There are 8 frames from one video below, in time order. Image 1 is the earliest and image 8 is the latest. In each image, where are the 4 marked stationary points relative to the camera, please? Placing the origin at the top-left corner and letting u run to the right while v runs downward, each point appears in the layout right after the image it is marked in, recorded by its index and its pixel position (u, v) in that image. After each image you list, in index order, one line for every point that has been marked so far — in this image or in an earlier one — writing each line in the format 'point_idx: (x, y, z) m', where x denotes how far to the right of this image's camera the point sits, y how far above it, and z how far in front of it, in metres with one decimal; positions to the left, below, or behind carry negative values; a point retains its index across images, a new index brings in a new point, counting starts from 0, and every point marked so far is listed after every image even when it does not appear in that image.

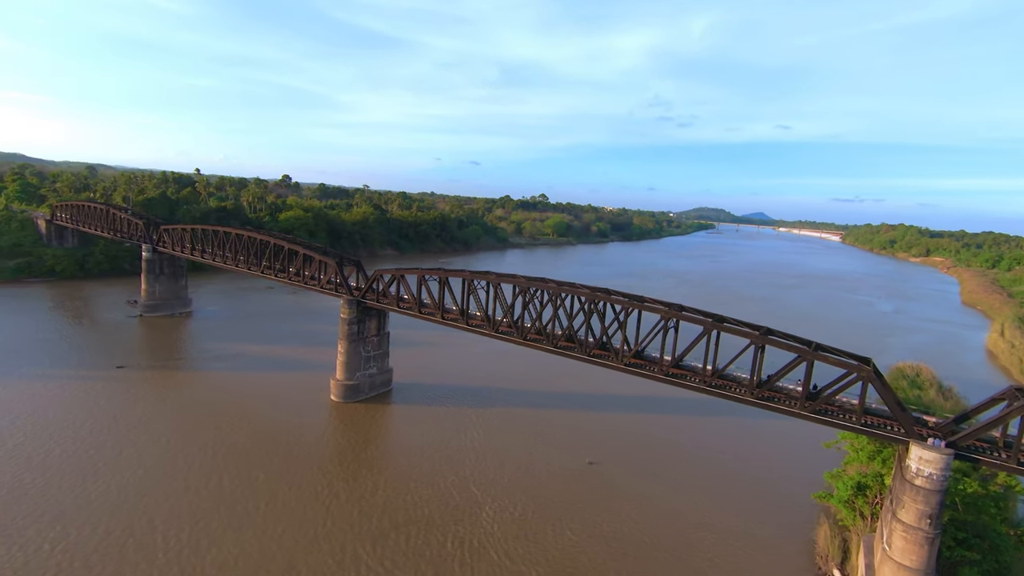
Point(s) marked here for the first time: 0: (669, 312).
0: (+5.8, -0.9, +18.9) m
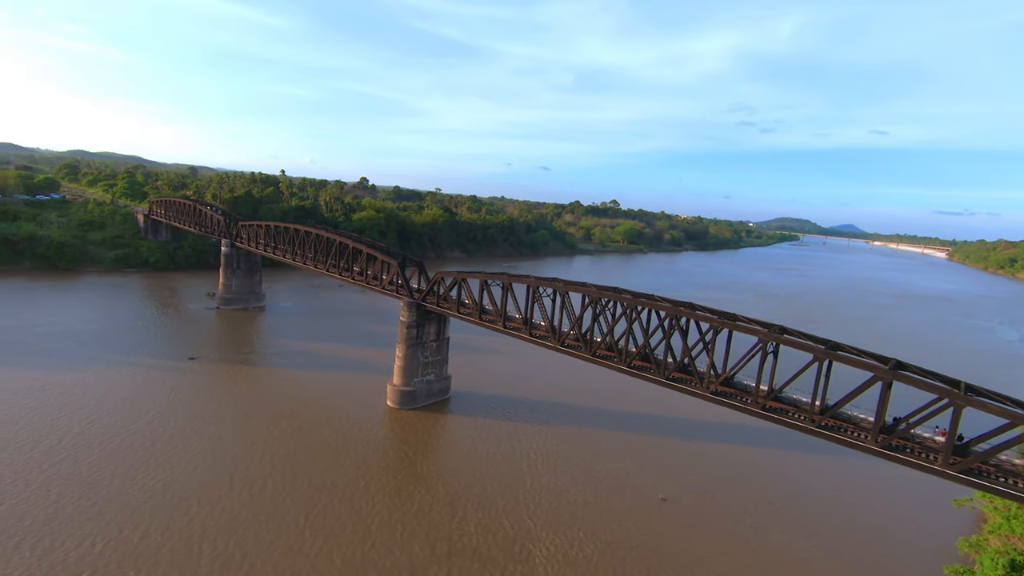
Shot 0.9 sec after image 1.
0: (+8.0, -1.5, +15.9) m
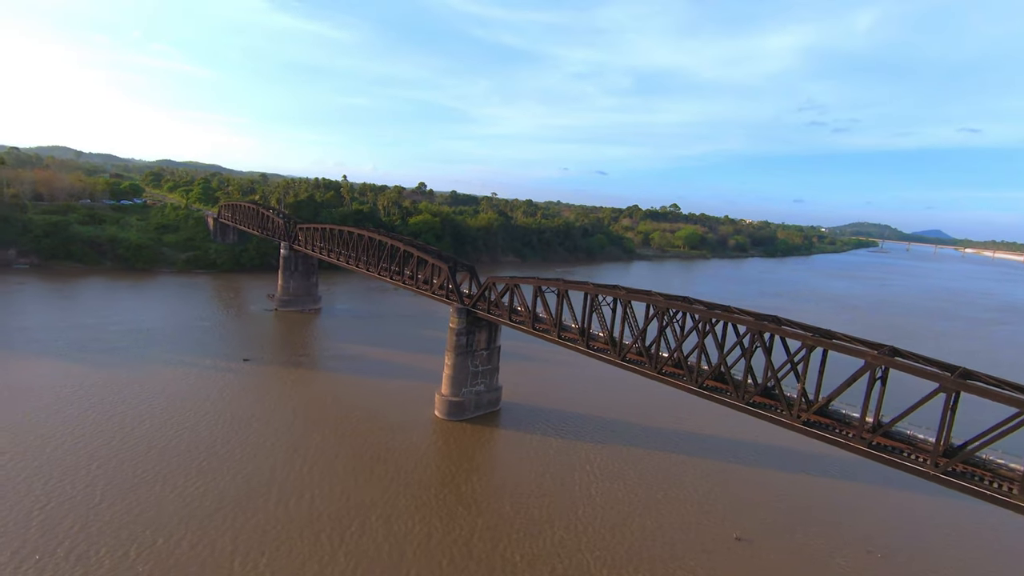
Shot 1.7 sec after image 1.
0: (+9.5, -1.8, +13.3) m
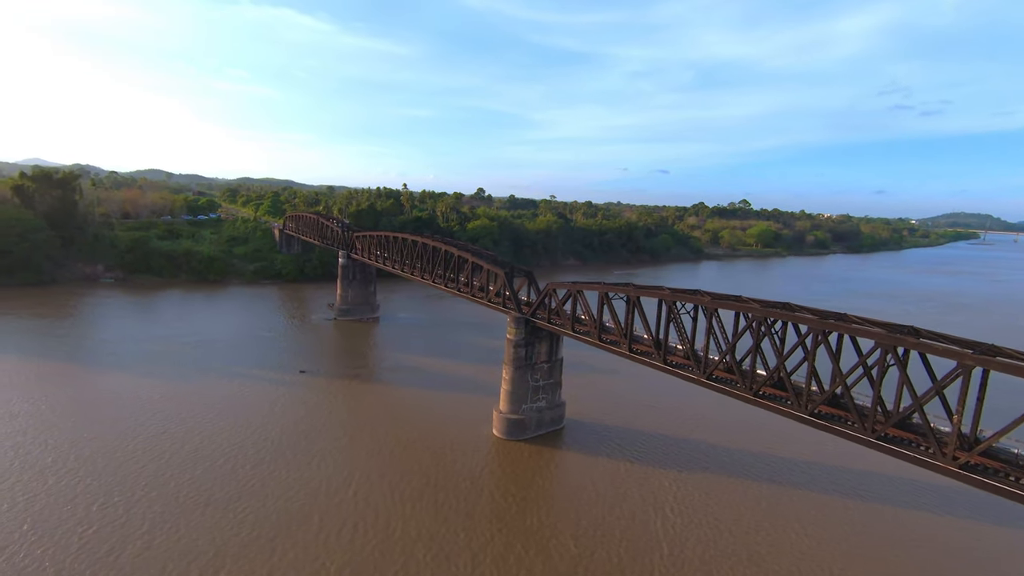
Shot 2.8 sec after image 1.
0: (+10.9, -1.9, +9.8) m
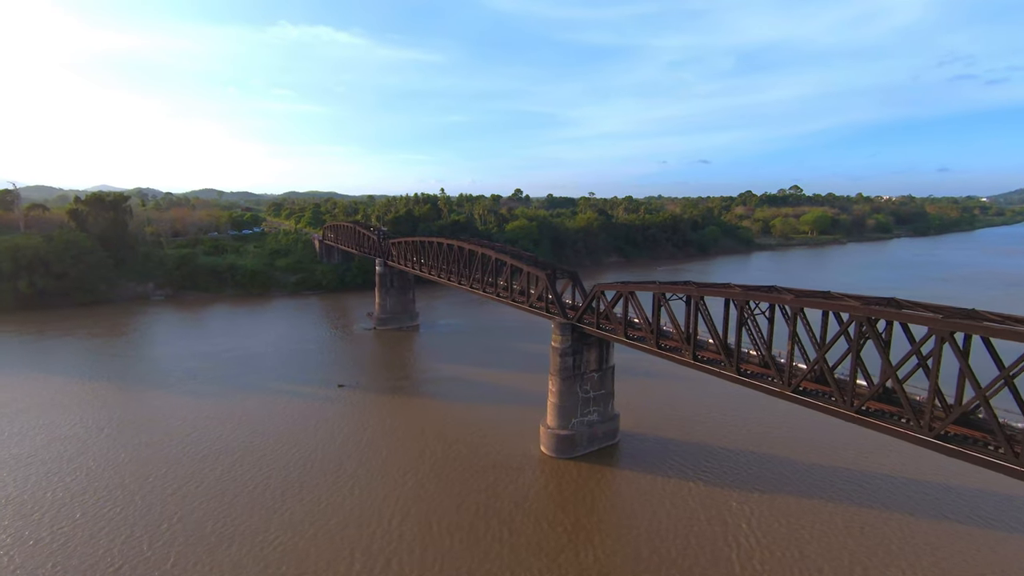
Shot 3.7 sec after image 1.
0: (+11.6, -1.6, +6.9) m
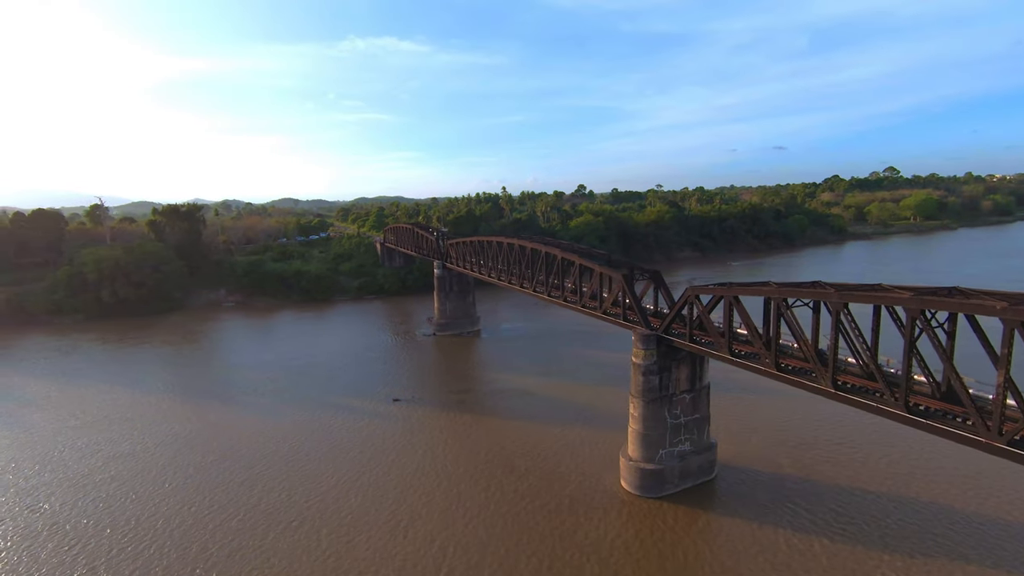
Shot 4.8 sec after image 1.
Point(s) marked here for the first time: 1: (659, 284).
0: (+12.2, -1.6, +2.2) m
1: (+5.7, +0.2, +19.7) m
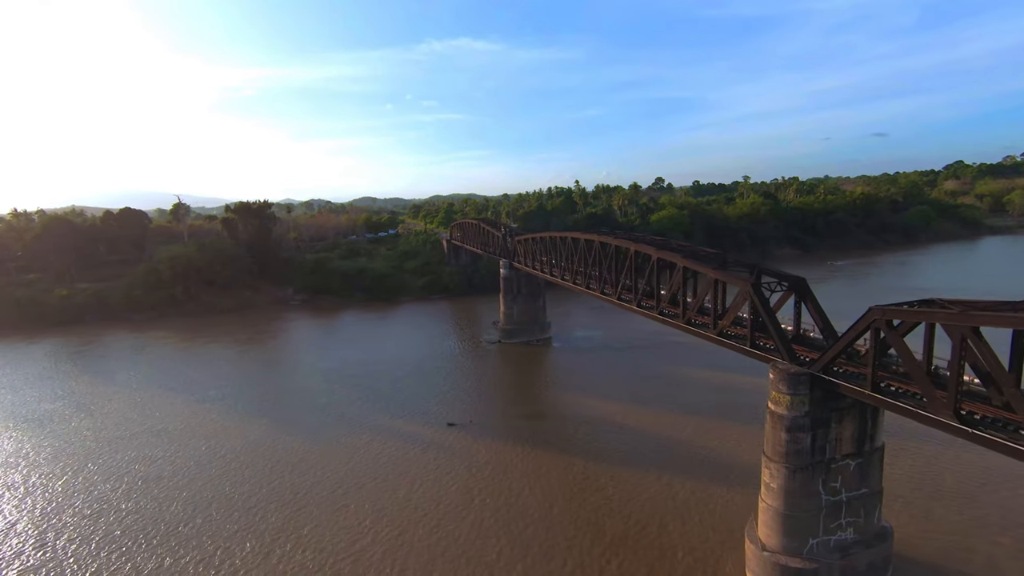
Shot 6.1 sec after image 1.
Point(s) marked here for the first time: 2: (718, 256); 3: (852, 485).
0: (+12.0, -2.1, -4.2) m
1: (+8.0, -0.2, +14.1) m
2: (+7.5, +1.3, +19.4) m
3: (+8.3, -4.7, +12.3) m
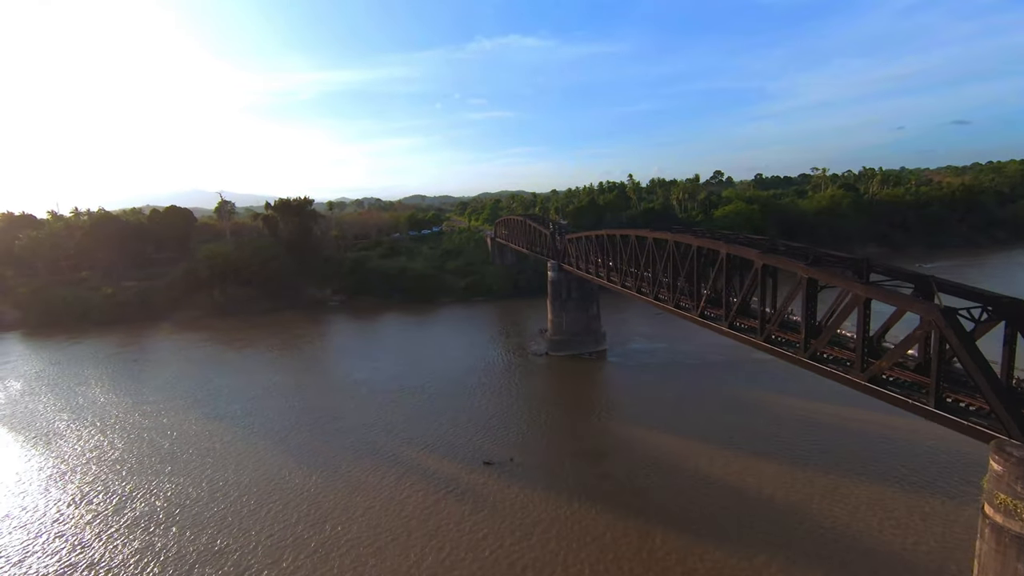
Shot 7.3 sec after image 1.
0: (+11.3, -2.7, -9.5) m
1: (+9.0, -0.7, +9.0) m
2: (+9.0, +0.8, +14.3) m
3: (+9.0, -5.2, +7.2) m
